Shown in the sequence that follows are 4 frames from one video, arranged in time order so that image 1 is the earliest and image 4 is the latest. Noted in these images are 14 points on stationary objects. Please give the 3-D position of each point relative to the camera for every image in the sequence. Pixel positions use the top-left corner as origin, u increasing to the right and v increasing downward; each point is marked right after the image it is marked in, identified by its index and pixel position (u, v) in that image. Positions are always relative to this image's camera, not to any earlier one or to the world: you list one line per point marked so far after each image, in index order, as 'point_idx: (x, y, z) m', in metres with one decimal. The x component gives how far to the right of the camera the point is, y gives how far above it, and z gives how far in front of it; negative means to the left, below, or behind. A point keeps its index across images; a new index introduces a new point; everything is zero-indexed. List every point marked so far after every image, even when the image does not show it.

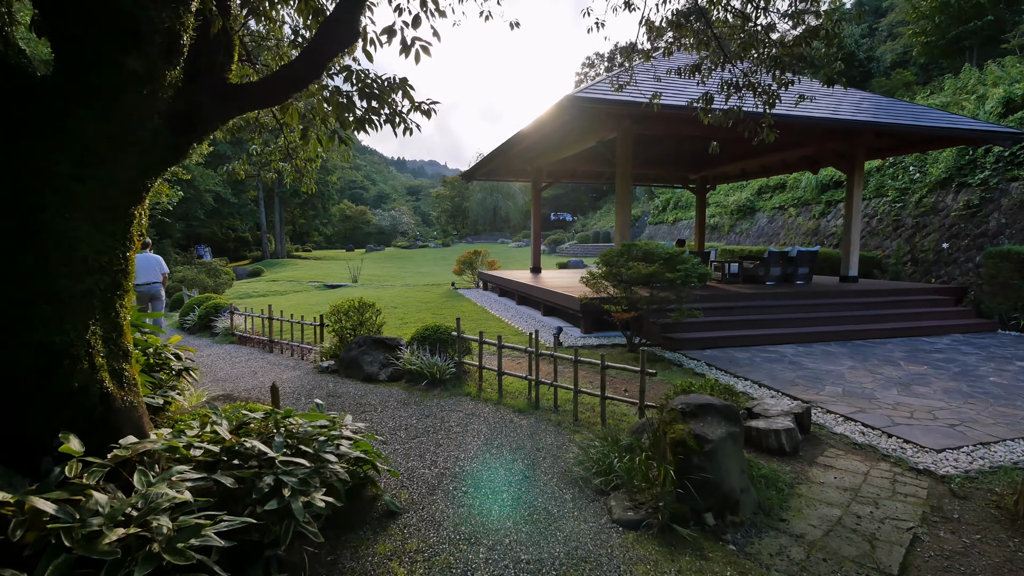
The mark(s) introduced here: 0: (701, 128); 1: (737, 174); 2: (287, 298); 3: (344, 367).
0: (+2.4, +2.1, +6.8) m
1: (+4.9, +2.5, +11.4) m
2: (-4.5, -0.2, +10.4) m
3: (-1.4, -0.7, +4.4) m
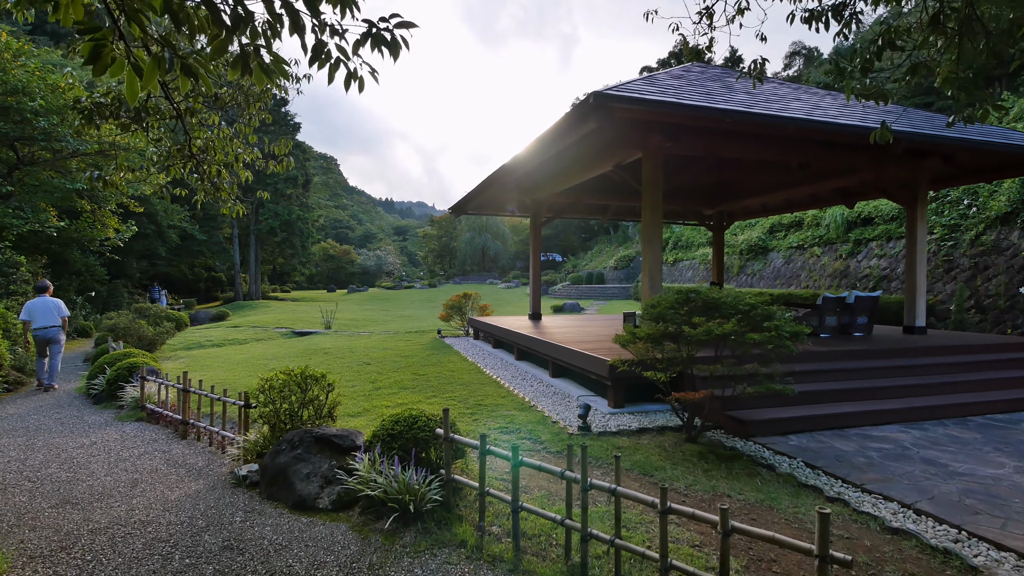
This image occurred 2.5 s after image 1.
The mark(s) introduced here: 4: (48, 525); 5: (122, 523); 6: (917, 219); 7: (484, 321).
0: (+2.4, +1.6, +5.6) m
1: (+4.8, +1.5, +10.2) m
2: (-4.5, -1.0, +8.8) m
3: (-1.3, -1.0, +2.8) m
4: (-2.2, -1.1, +2.5) m
5: (-1.8, -1.1, +2.5) m
6: (+5.1, +0.9, +6.6) m
7: (-0.5, -0.6, +9.0) m
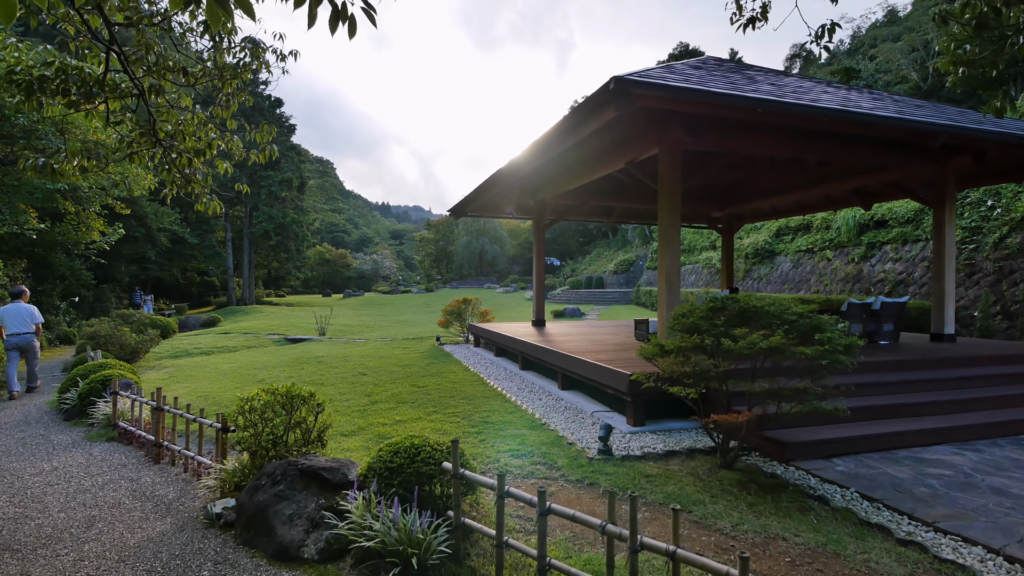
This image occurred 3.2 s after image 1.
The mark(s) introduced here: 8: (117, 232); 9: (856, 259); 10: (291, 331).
0: (+2.5, +1.5, +5.2) m
1: (+4.8, +1.5, +9.9) m
2: (-4.5, -1.1, +8.4) m
3: (-1.2, -1.1, +2.4) m
4: (-2.1, -1.2, +2.1) m
5: (-1.8, -1.1, +2.1) m
6: (+5.1, +0.8, +6.2) m
7: (-0.4, -0.6, +8.6) m
8: (-8.7, +1.2, +11.6) m
9: (+6.9, +0.6, +10.5) m
10: (-5.3, -1.0, +12.5) m
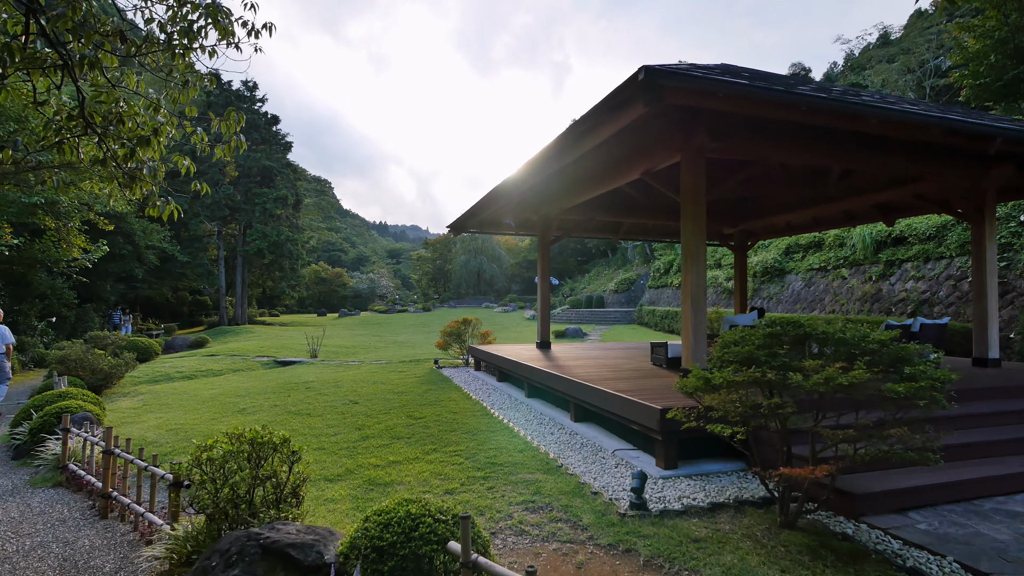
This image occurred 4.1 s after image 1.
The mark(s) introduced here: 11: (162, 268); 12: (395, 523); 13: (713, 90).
0: (+2.6, +1.3, +4.7) m
1: (+4.8, +1.1, +9.4) m
2: (-4.4, -1.4, +7.8) m
3: (-1.1, -1.1, +1.8) m
4: (-2.0, -1.2, +1.5) m
5: (-1.7, -1.2, +1.5) m
6: (+5.2, +0.6, +5.8) m
7: (-0.4, -1.0, +8.1) m
8: (-8.7, +0.8, +11.0) m
9: (+6.9, +0.2, +10.0) m
10: (-5.2, -1.5, +12.0) m
11: (-12.8, +0.7, +19.3) m
12: (-0.4, -0.8, +1.8) m
13: (+1.3, +1.3, +3.5) m
